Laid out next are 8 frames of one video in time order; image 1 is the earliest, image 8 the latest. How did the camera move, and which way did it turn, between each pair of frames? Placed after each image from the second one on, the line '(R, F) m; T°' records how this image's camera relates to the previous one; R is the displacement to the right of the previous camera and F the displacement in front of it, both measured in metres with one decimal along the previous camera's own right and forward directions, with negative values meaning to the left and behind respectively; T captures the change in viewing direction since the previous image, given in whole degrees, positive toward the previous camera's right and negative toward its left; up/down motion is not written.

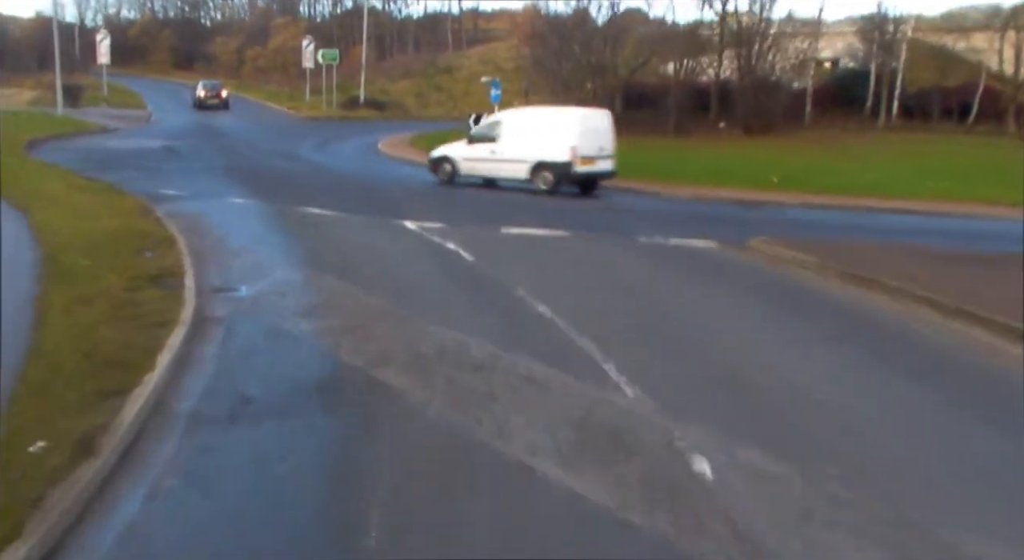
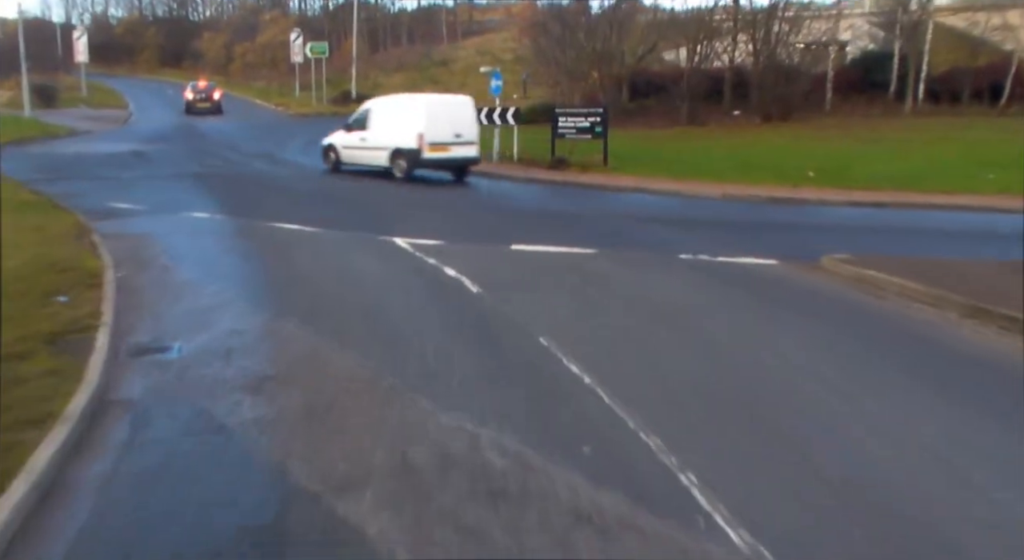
(-0.1, +2.1) m; 0°
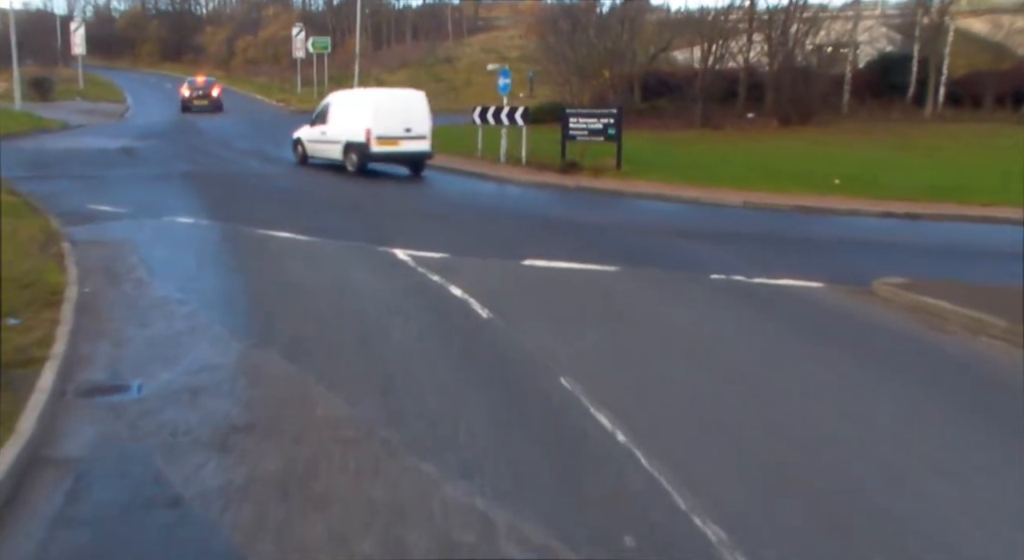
(-0.1, +1.0) m; 0°
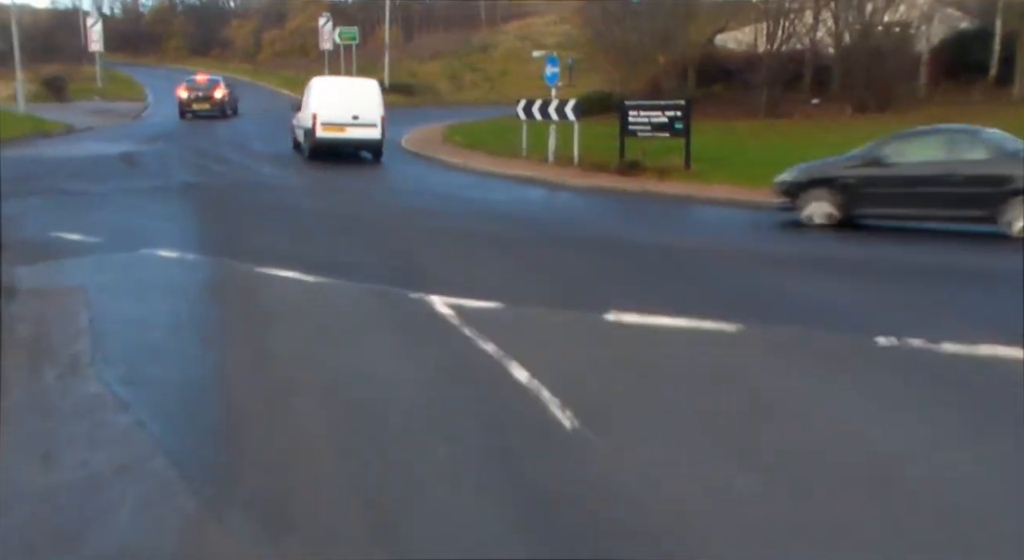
(-0.3, +2.4) m; -2°
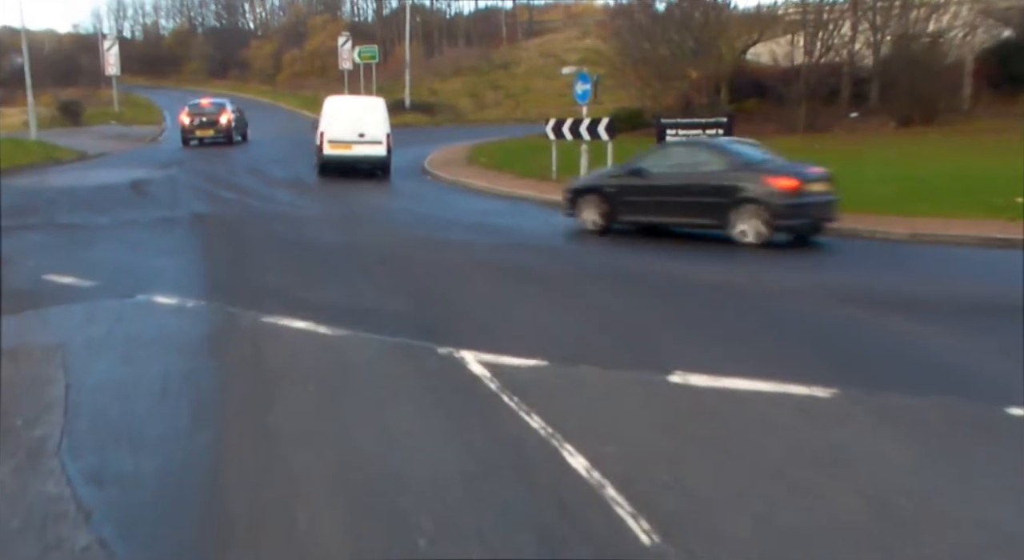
(-0.1, +1.0) m; -1°
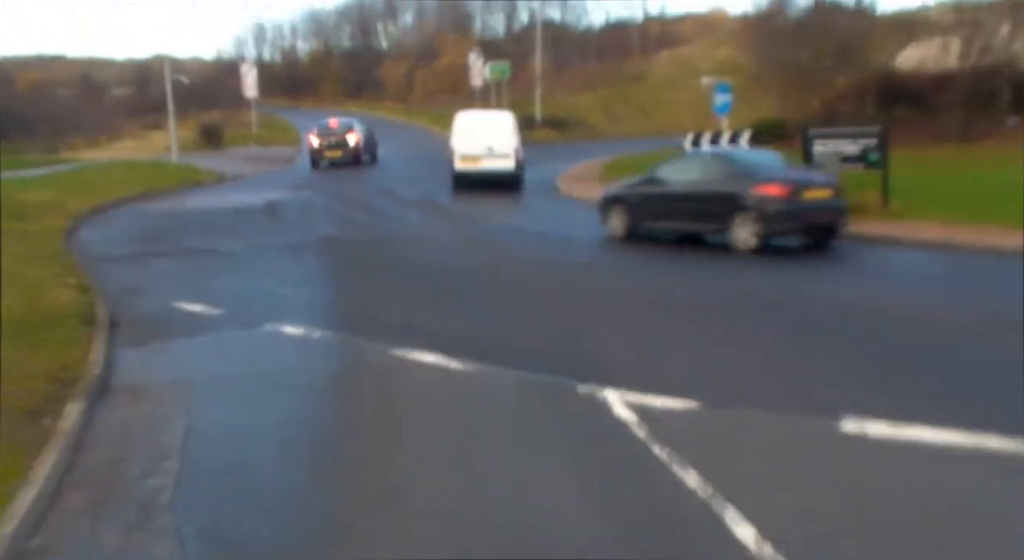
(-0.1, +0.6) m; -7°
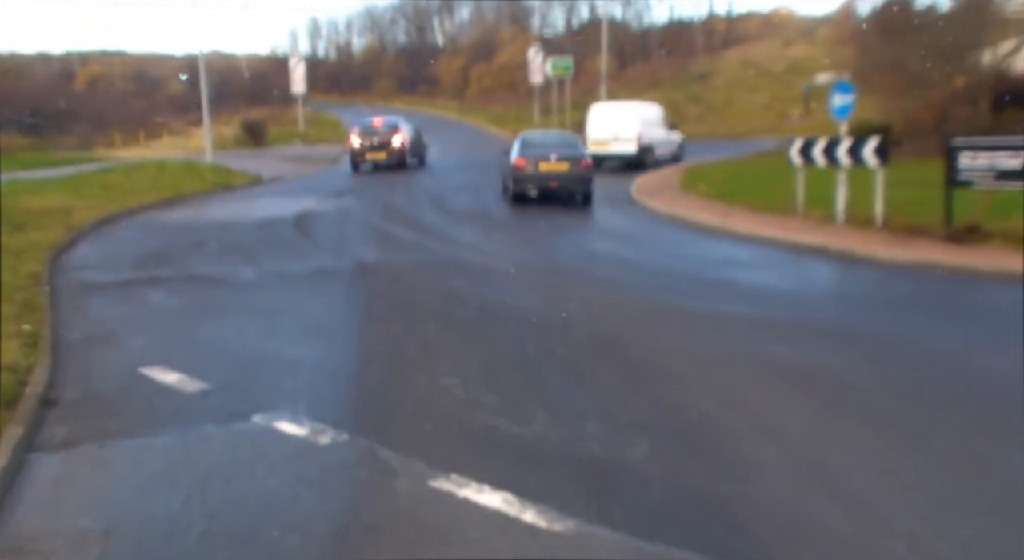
(-0.2, +2.5) m; -3°
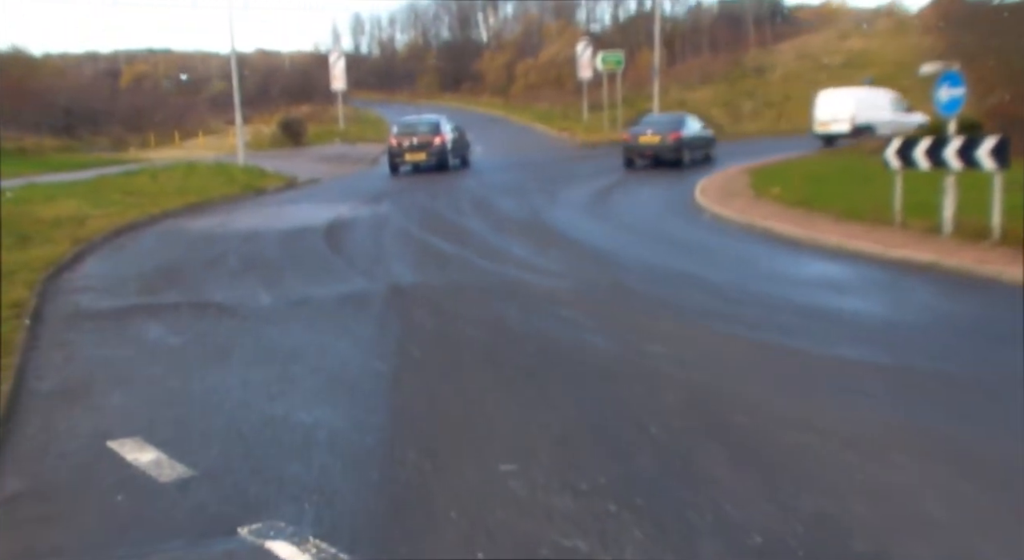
(-0.1, +1.5) m; -2°
